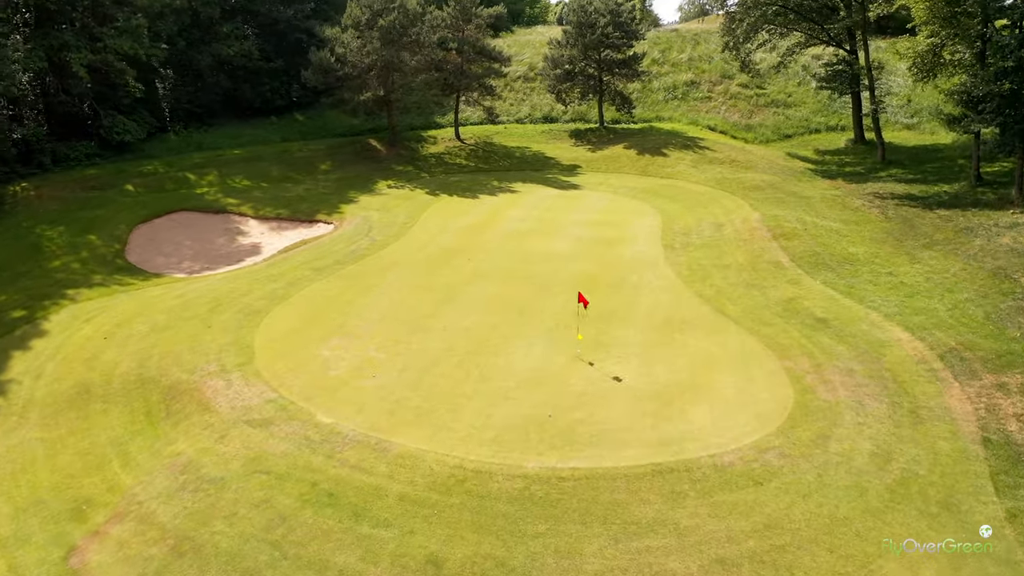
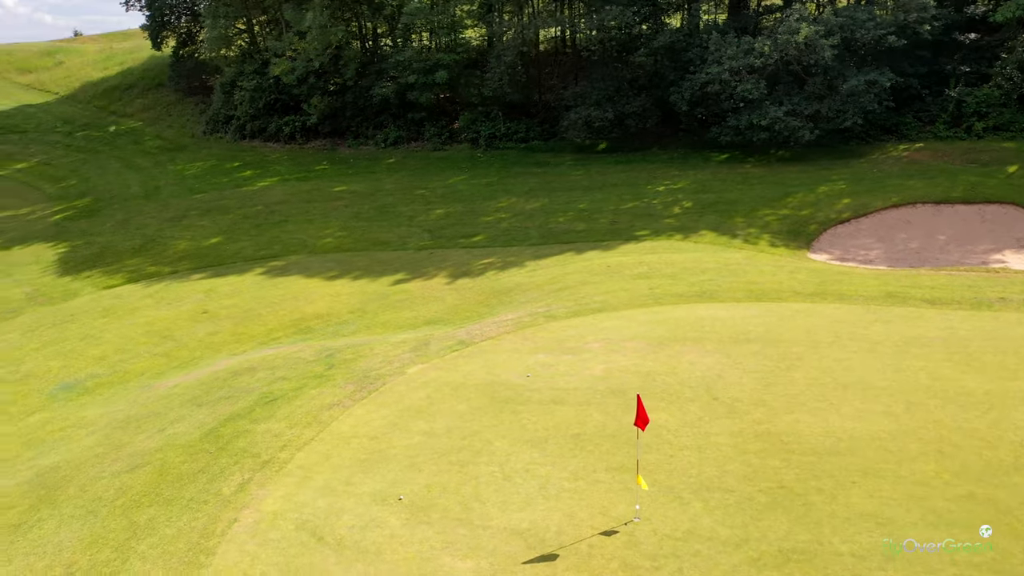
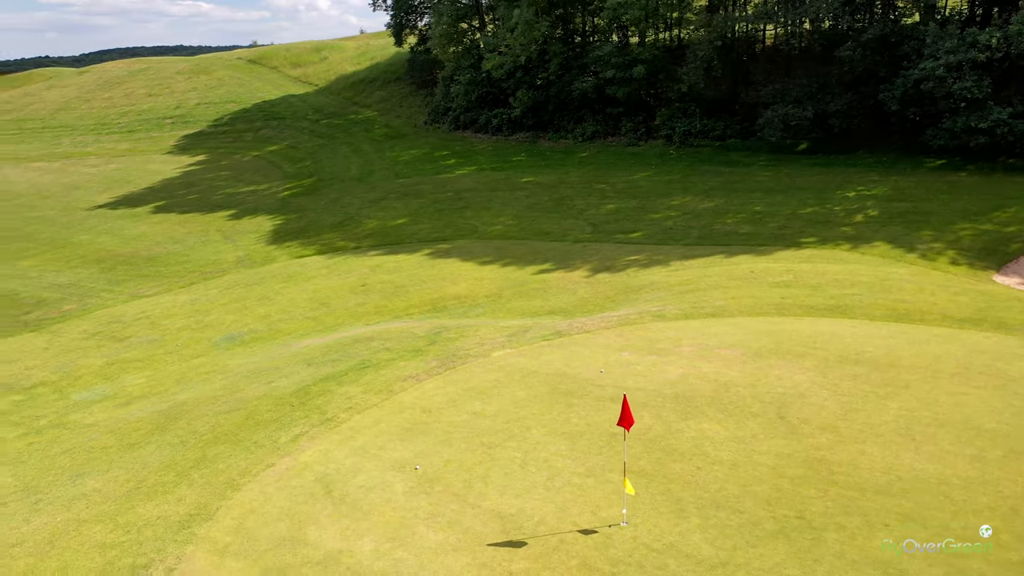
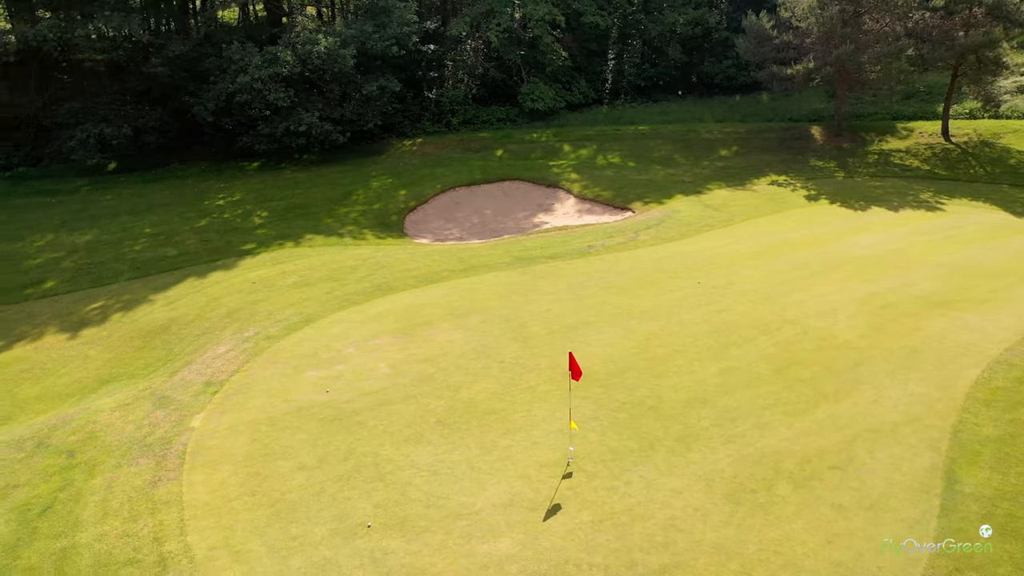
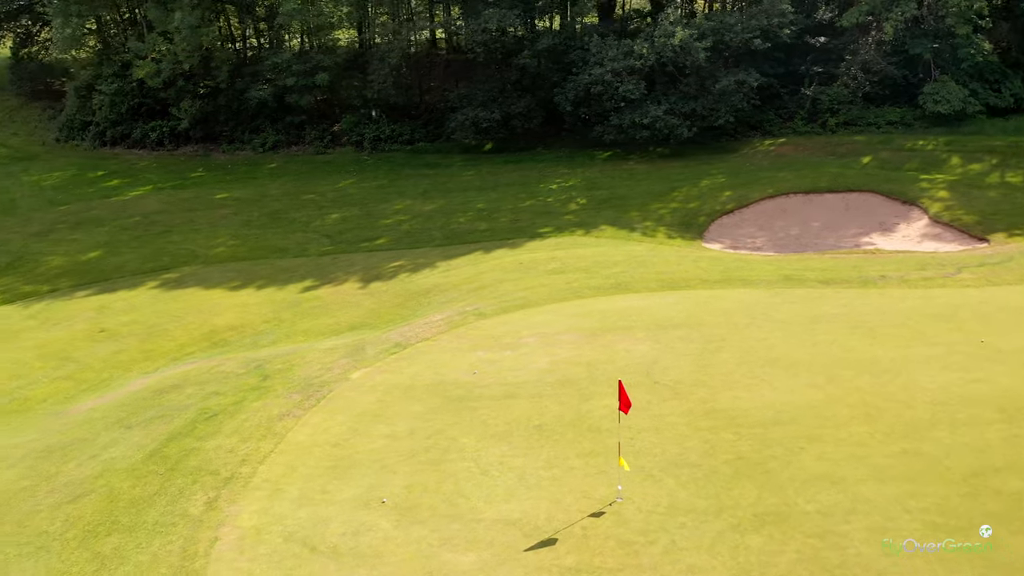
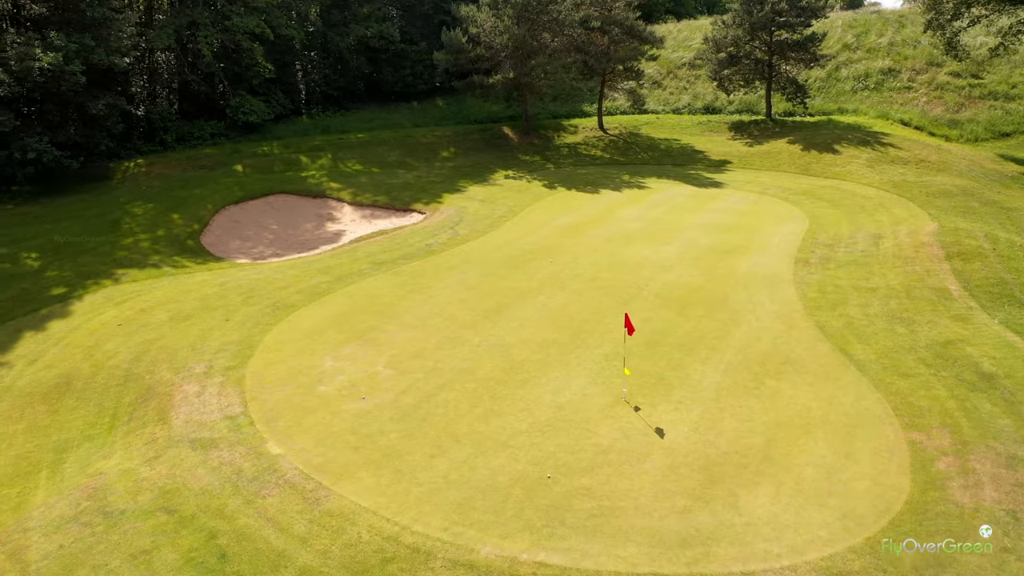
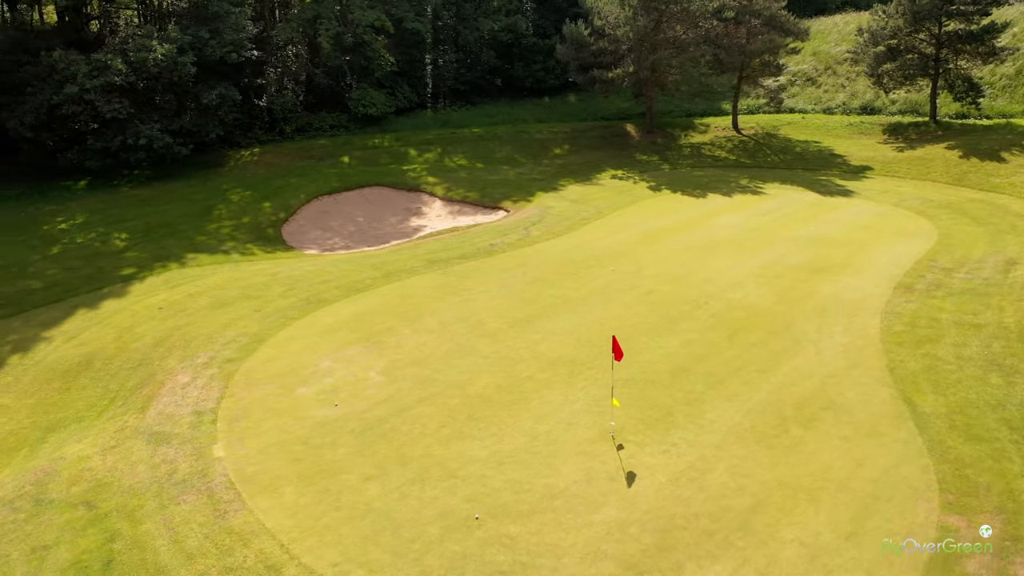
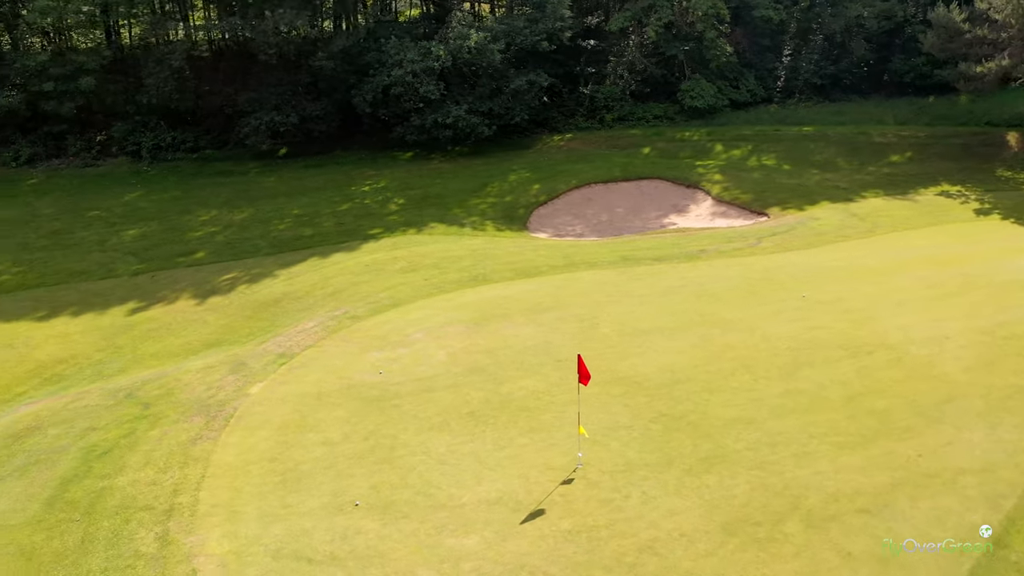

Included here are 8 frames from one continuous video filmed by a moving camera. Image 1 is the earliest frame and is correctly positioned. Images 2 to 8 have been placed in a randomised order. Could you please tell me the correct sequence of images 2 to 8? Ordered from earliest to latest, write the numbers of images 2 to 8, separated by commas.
6, 7, 4, 8, 5, 2, 3
